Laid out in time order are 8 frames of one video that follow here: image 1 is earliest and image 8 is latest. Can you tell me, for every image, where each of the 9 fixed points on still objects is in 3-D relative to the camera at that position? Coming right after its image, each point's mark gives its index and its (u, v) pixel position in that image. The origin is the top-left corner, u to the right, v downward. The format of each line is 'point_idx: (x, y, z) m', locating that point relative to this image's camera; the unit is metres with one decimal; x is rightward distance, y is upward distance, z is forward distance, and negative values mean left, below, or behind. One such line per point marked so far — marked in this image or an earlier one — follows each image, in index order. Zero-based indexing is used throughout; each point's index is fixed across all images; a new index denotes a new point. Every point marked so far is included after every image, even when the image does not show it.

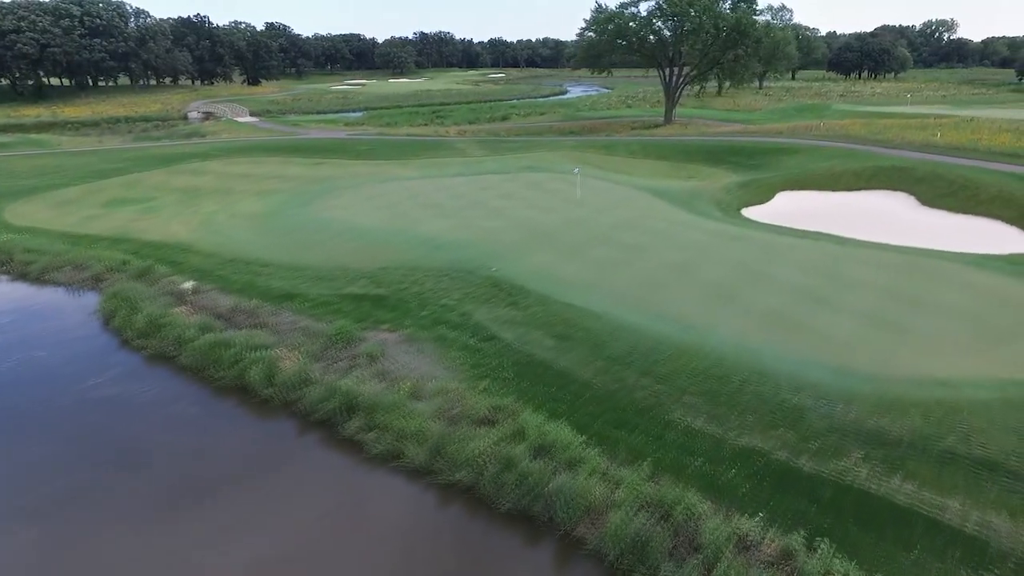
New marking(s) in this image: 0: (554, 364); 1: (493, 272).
0: (+0.9, -1.8, +14.3) m
1: (-0.6, +0.5, +20.0) m
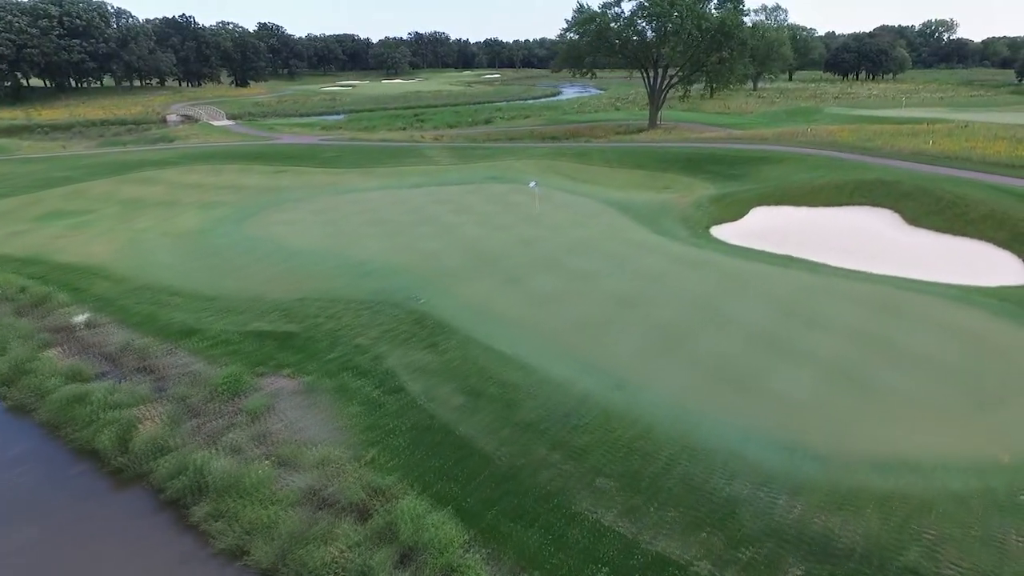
0: (-1.1, -2.8, +12.1) m
1: (-2.7, -0.5, +17.8) m
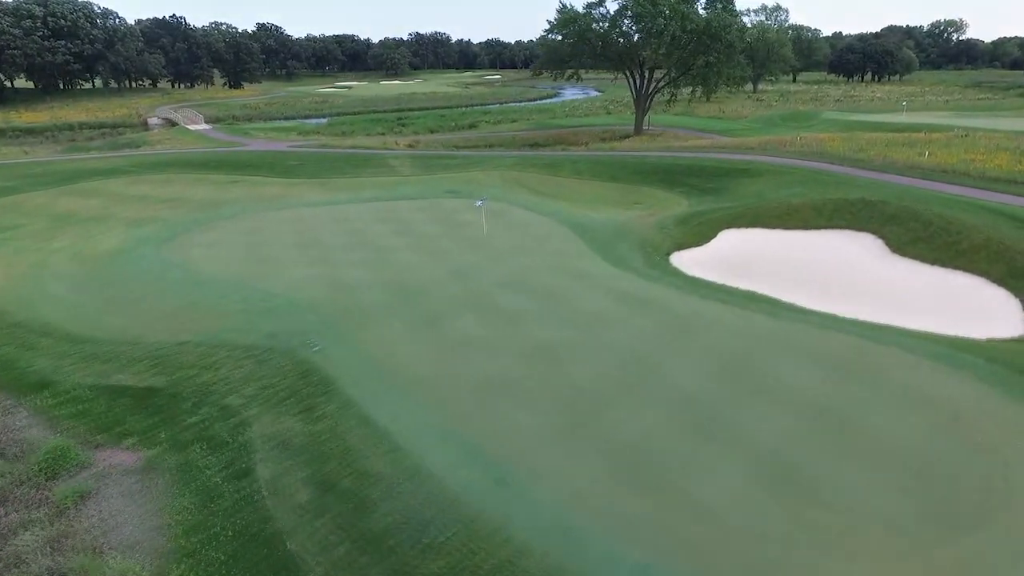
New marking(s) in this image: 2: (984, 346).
0: (-3.5, -3.9, +9.6) m
1: (-5.0, -1.7, +15.3) m
2: (+10.9, -1.3, +14.3) m
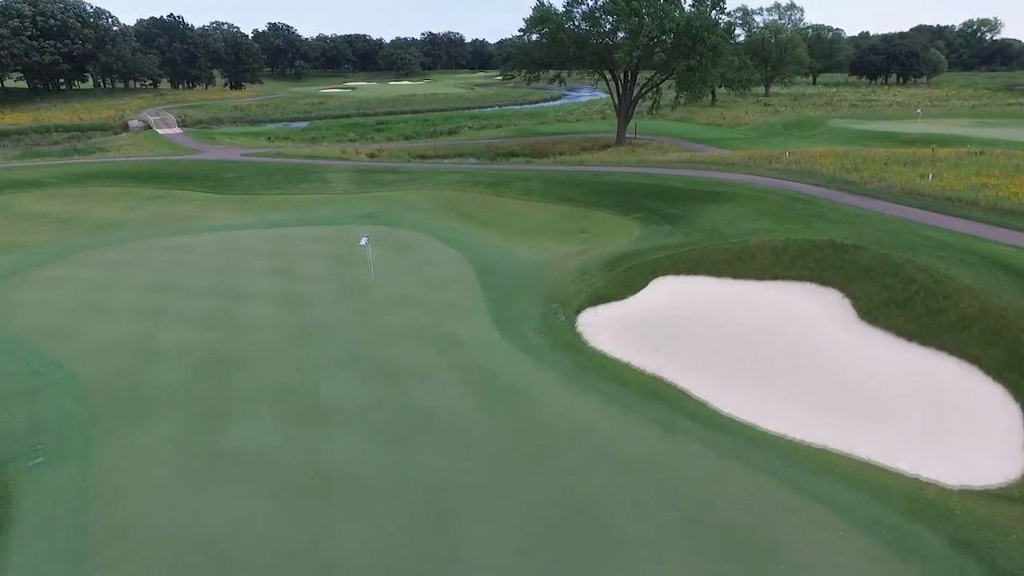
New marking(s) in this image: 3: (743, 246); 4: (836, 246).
0: (-7.6, -5.6, +5.4) m
1: (-8.9, -3.4, +11.2) m
2: (+6.9, -3.2, +9.7) m
3: (+7.3, +1.4, +19.8) m
4: (+9.6, +1.2, +18.4) m
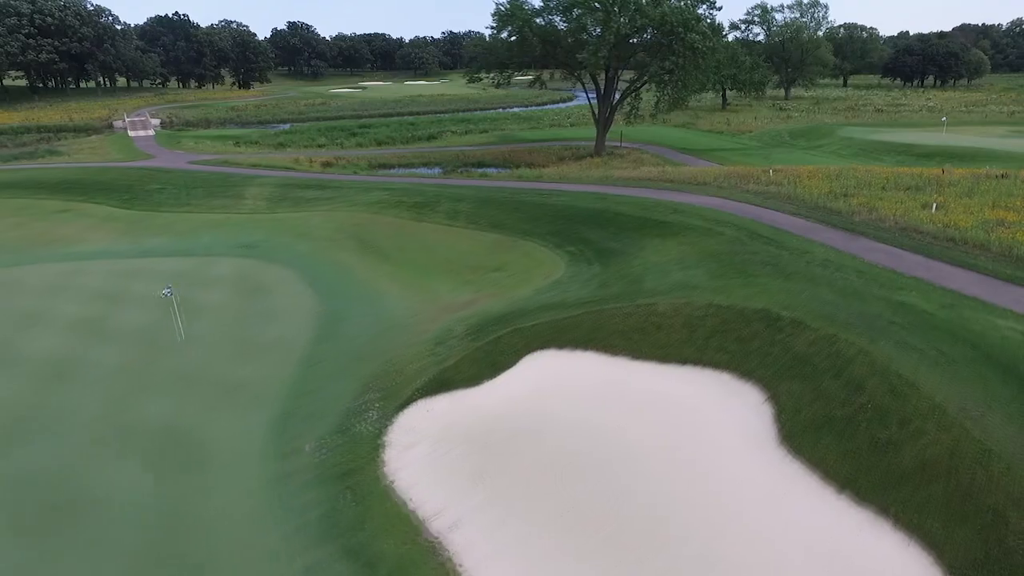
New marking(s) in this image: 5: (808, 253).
0: (-12.3, -7.2, +1.3) m
1: (-13.3, -4.9, +7.0) m
2: (+2.4, -5.1, +4.8) m
3: (+3.4, -0.5, +14.9) m
4: (+5.6, -0.7, +13.5) m
5: (+8.9, +1.1, +18.7) m
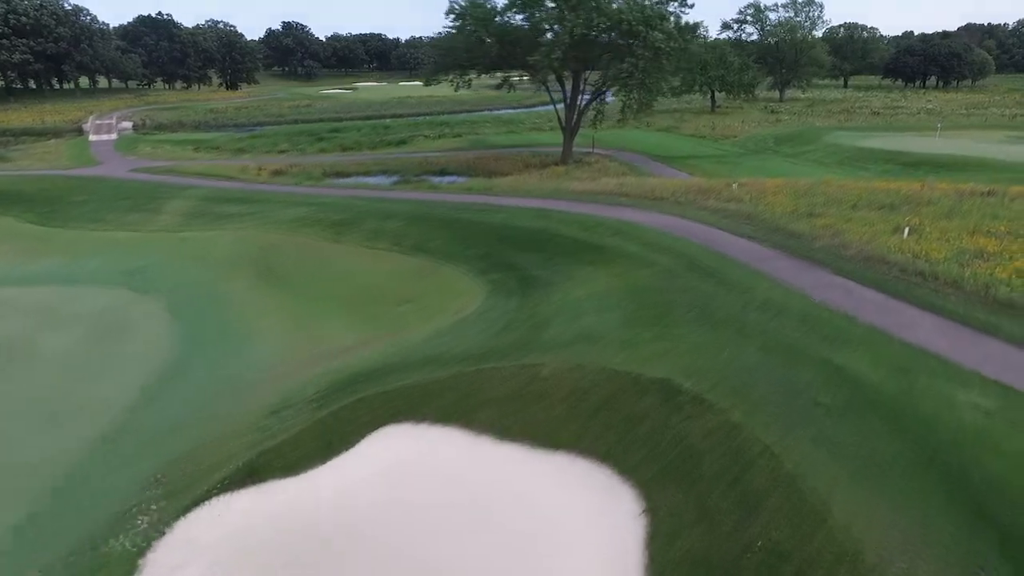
0: (-15.3, -8.3, -1.4) m
1: (-16.3, -6.0, +4.4) m
2: (-0.5, -6.2, +2.1) m
3: (+0.5, -1.6, +12.1) m
4: (+2.7, -1.8, +10.7) m
5: (+6.1, -0.1, +15.9) m
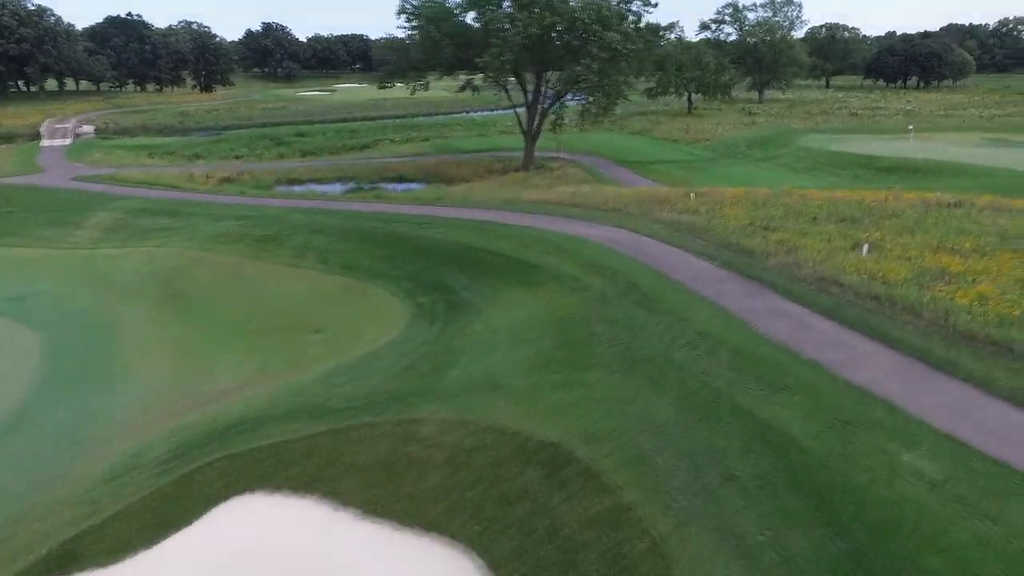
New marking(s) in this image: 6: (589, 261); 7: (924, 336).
0: (-17.1, -9.1, -3.4) m
1: (-18.1, -6.8, +2.4) m
2: (-2.4, -6.9, +0.3) m
3: (-1.5, -2.3, +10.4) m
4: (+0.7, -2.5, +9.0) m
5: (+4.0, -0.7, +14.3) m
6: (+2.4, +0.8, +18.9) m
7: (+8.9, -1.0, +13.4) m
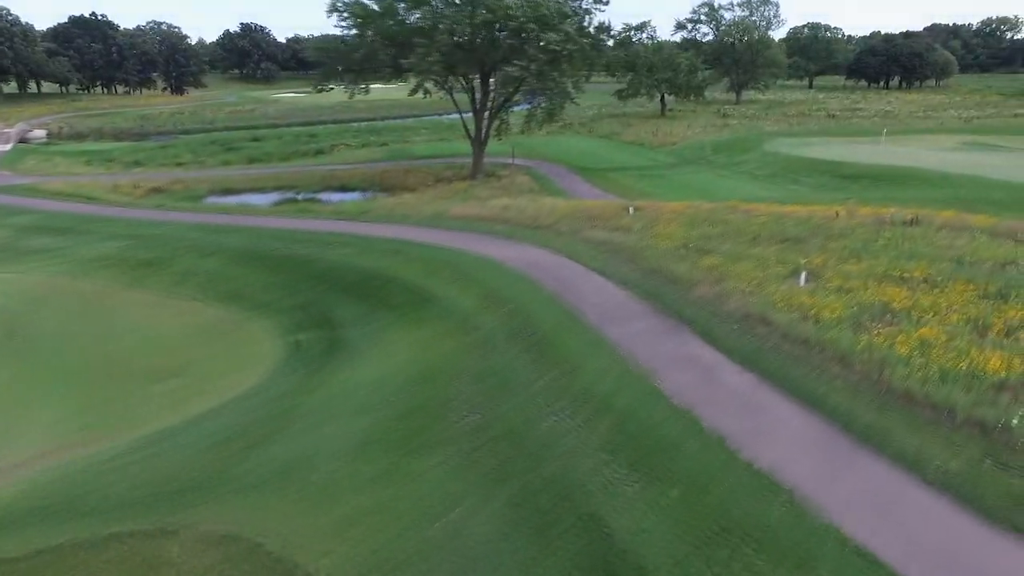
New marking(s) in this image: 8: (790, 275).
0: (-19.6, -10.1, -5.9) m
1: (-20.7, -7.9, -0.2) m
2: (-4.9, -7.8, -2.1) m
3: (-4.2, -3.3, +8.0) m
4: (-2.0, -3.4, +6.6) m
5: (+1.2, -1.6, +12.0) m
6: (-0.4, -0.1, +16.6) m
7: (+6.1, -1.9, +11.1) m
8: (+7.4, +0.4, +16.2) m
